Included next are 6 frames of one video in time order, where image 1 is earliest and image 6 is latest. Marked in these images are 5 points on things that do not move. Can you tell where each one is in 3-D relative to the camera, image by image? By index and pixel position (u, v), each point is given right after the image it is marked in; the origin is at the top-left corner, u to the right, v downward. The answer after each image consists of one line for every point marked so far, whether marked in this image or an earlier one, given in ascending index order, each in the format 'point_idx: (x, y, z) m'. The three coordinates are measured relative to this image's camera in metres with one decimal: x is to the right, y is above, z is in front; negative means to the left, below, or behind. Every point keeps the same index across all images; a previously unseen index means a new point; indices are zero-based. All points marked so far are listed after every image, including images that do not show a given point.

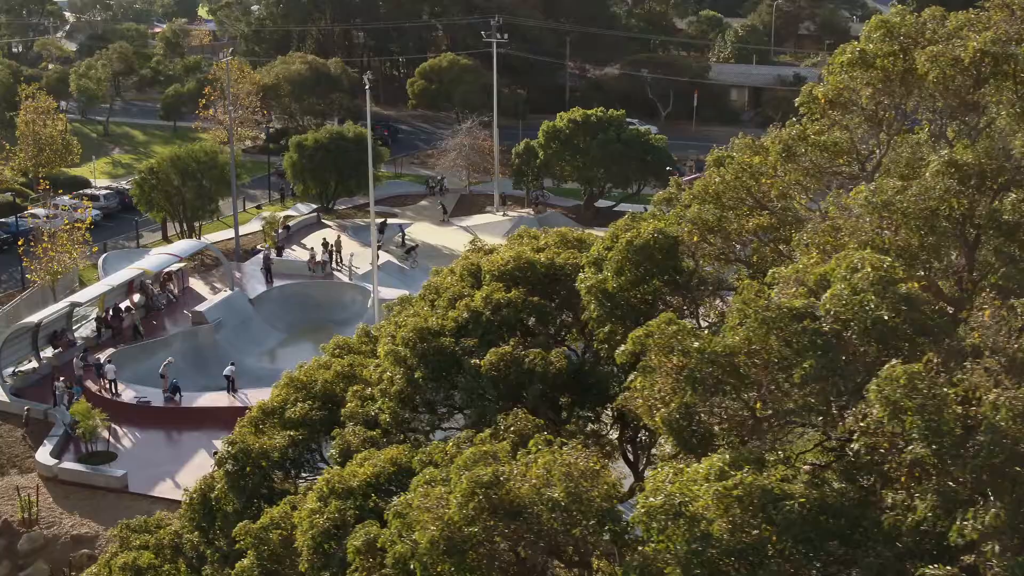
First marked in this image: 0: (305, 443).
0: (-3.0, -2.2, +14.5) m
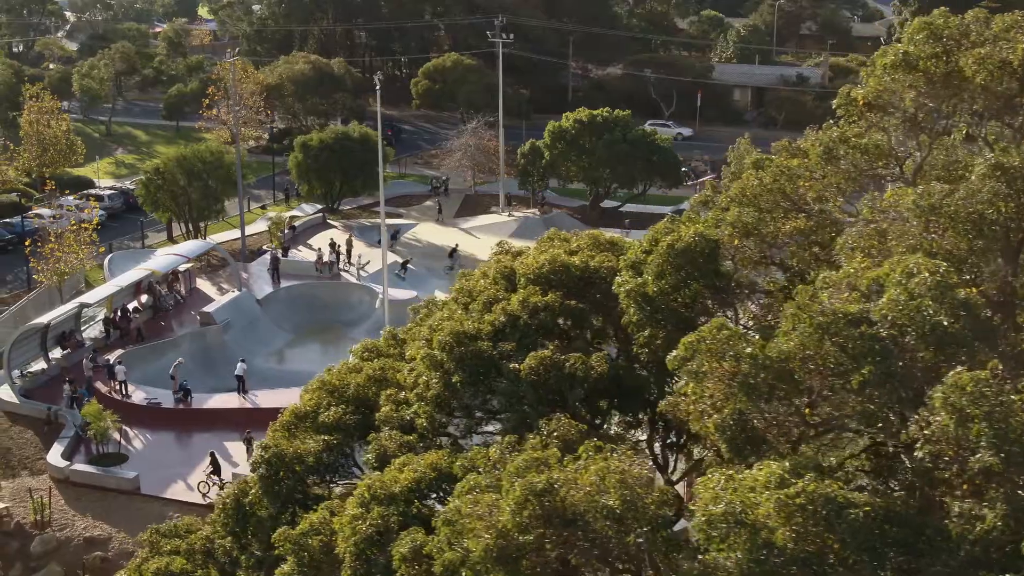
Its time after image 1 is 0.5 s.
0: (-2.4, -2.3, +14.4) m
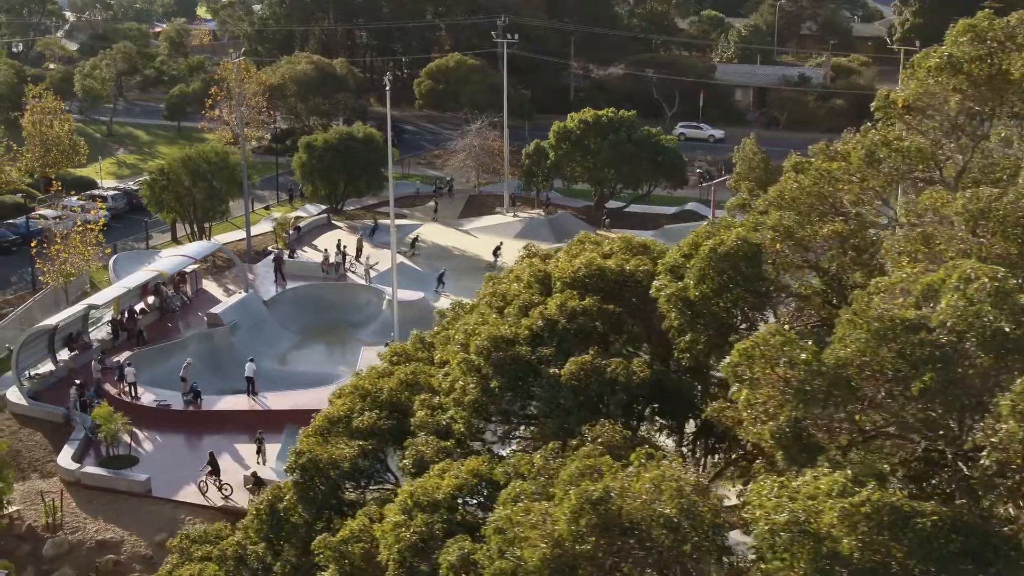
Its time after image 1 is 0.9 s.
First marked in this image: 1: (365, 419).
0: (-1.9, -2.3, +14.3) m
1: (-2.1, -1.9, +14.6) m
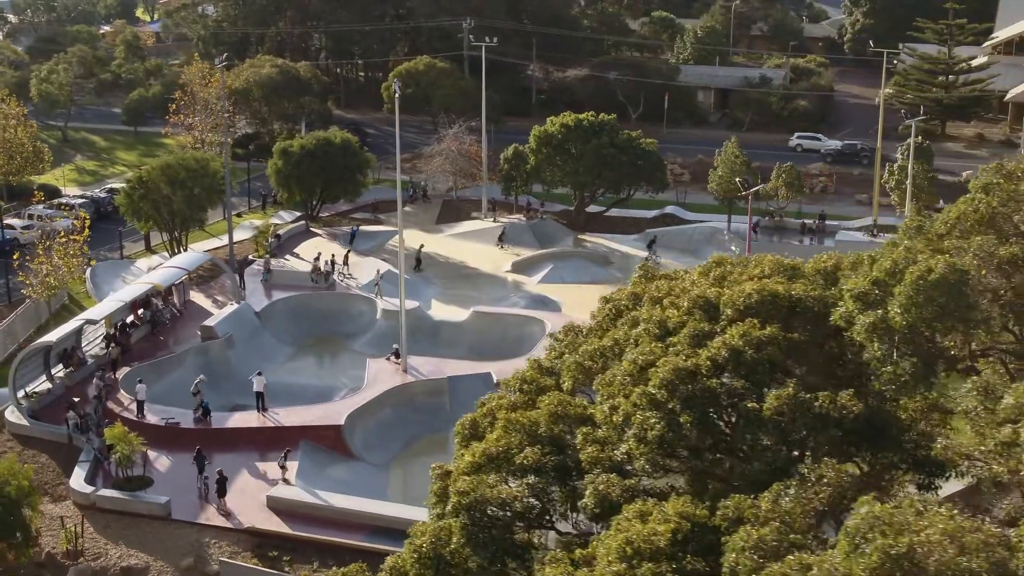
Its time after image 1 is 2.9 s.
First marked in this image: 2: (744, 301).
0: (+0.4, -2.8, +13.6) m
1: (+0.2, -2.3, +13.9) m
2: (+3.2, -0.2, +13.8) m
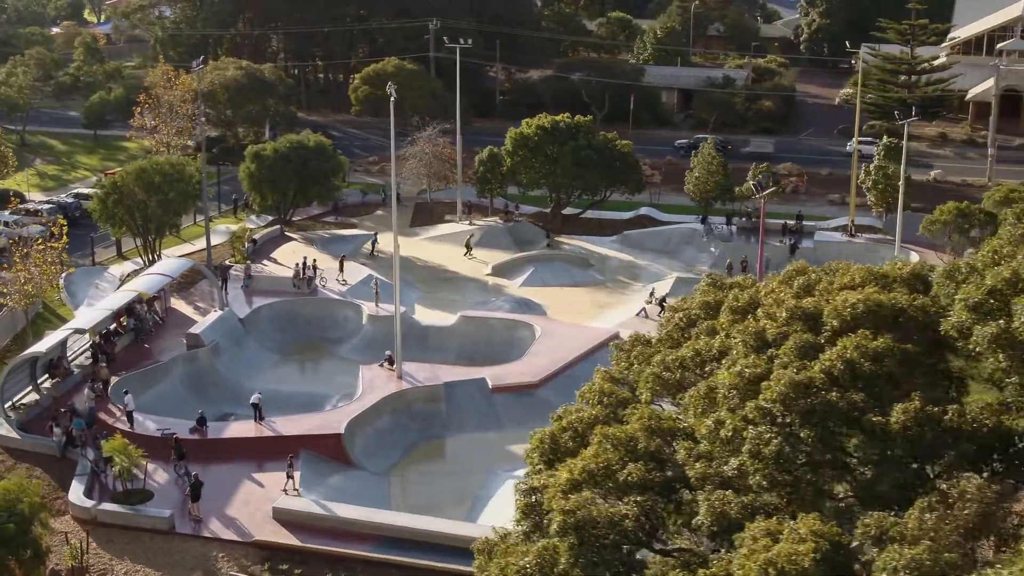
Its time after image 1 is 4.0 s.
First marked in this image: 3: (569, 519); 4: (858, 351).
0: (+1.8, -2.9, +13.3) m
1: (+1.6, -2.5, +13.6) m
2: (+4.6, -0.3, +13.6) m
3: (+0.8, -3.0, +12.9) m
4: (+4.4, -0.8, +13.0) m
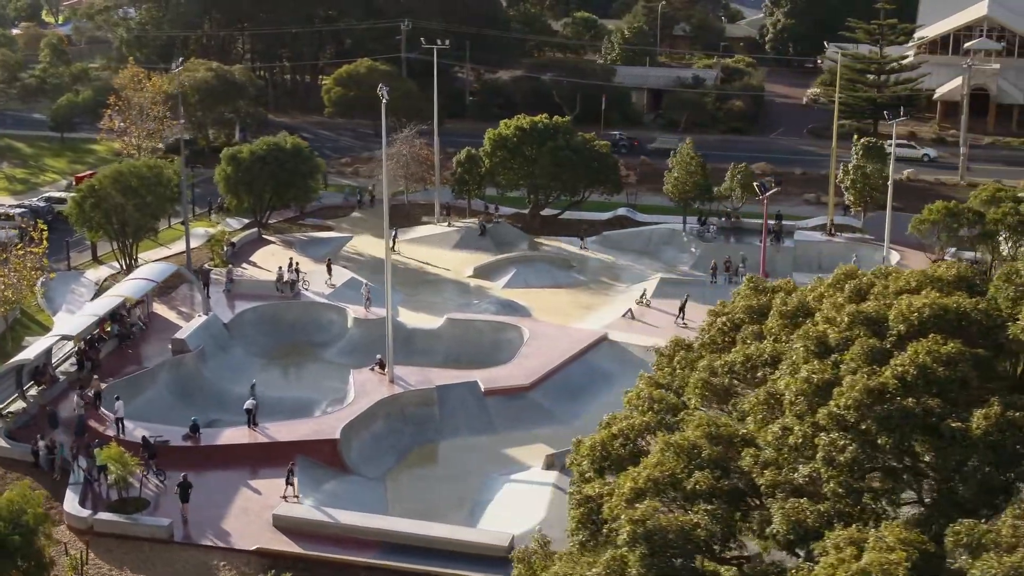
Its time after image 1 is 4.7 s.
0: (+2.7, -3.0, +13.2) m
1: (+2.5, -2.6, +13.5) m
2: (+5.4, -0.4, +13.6) m
3: (+1.8, -3.1, +12.7) m
4: (+5.3, -0.9, +12.9) m
